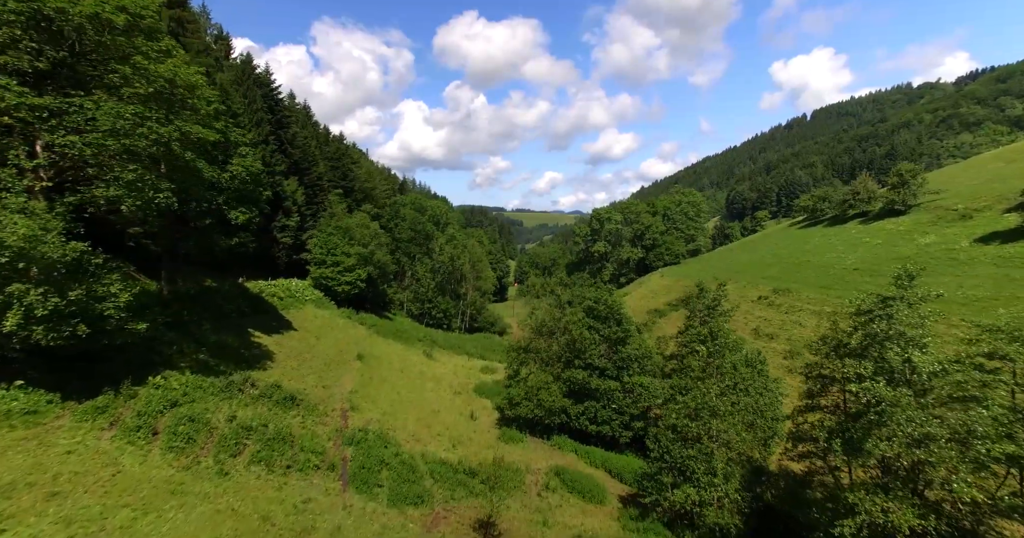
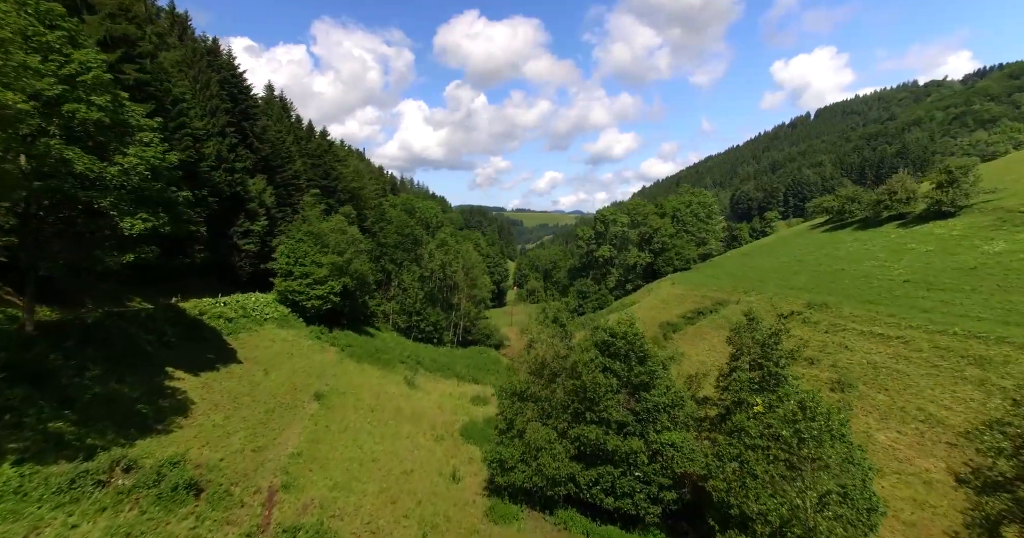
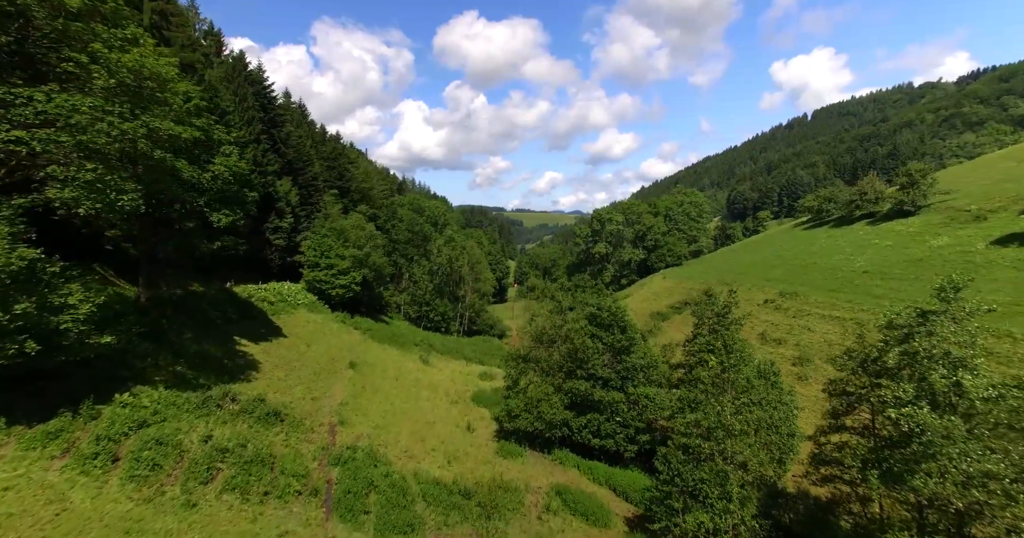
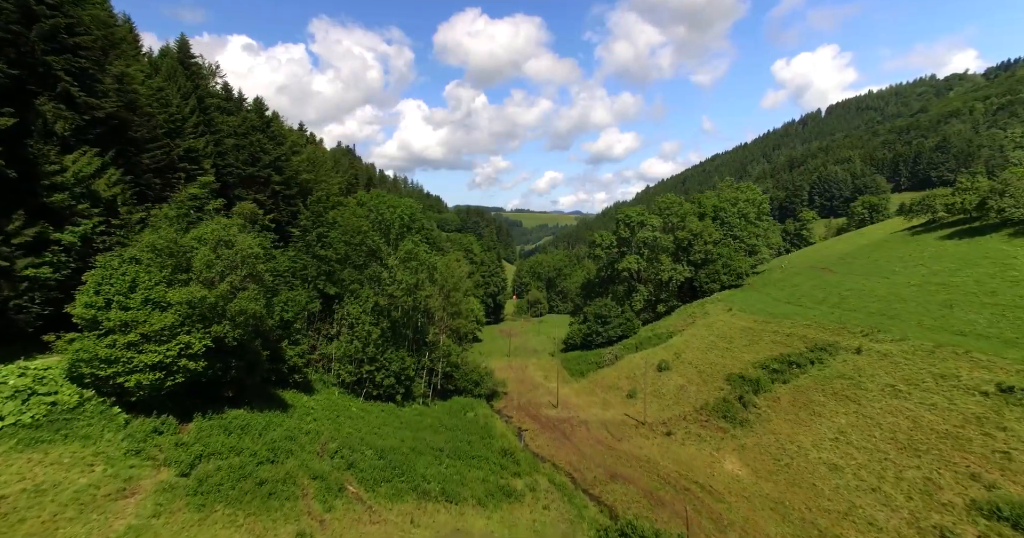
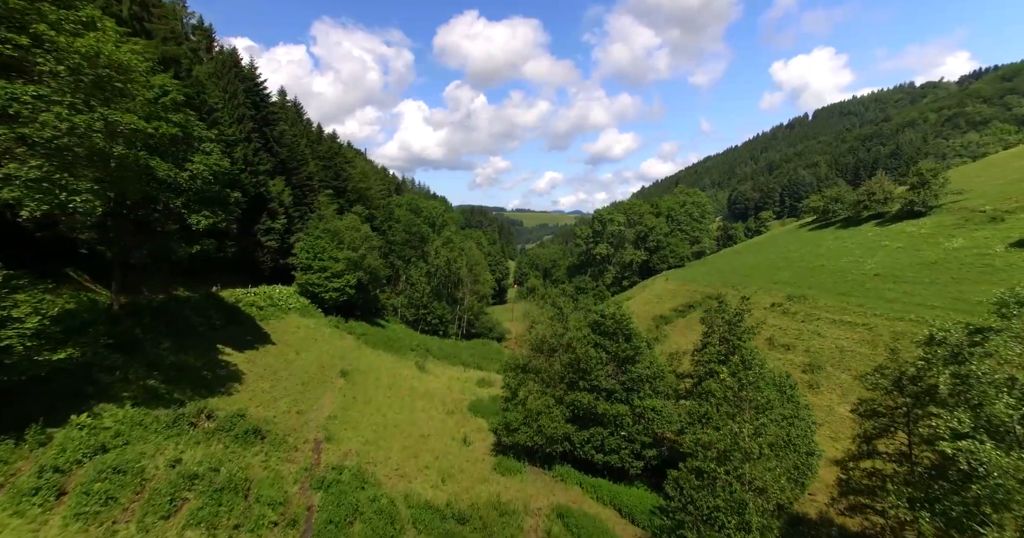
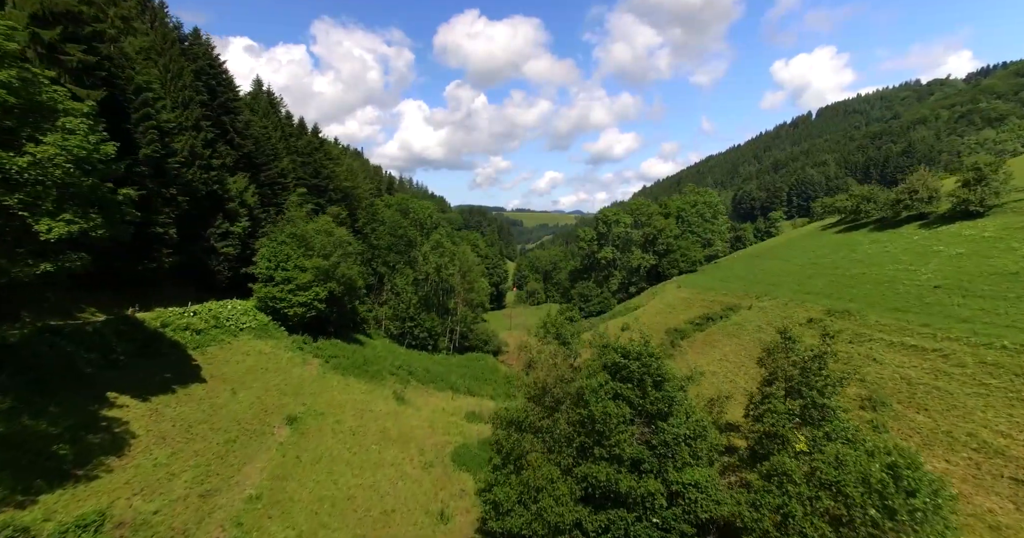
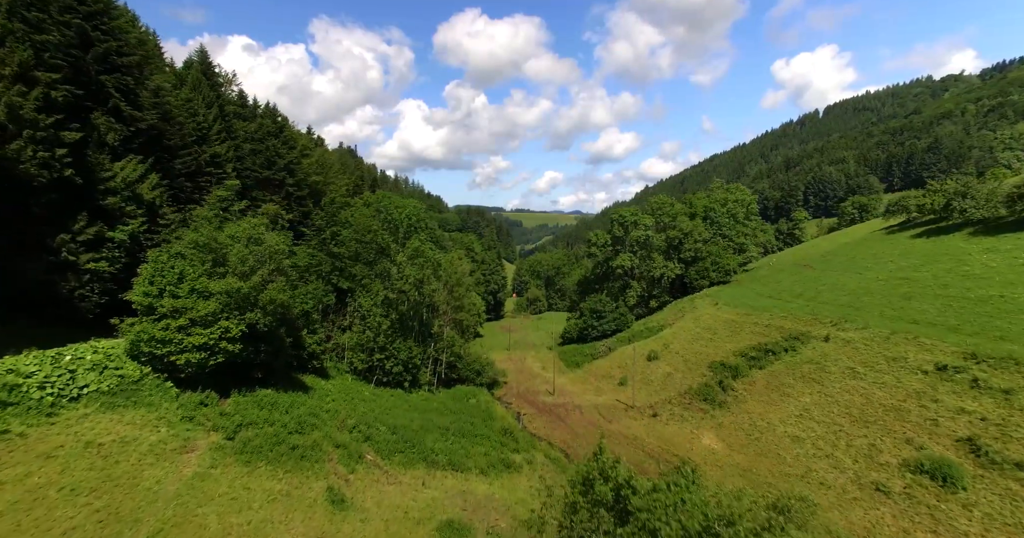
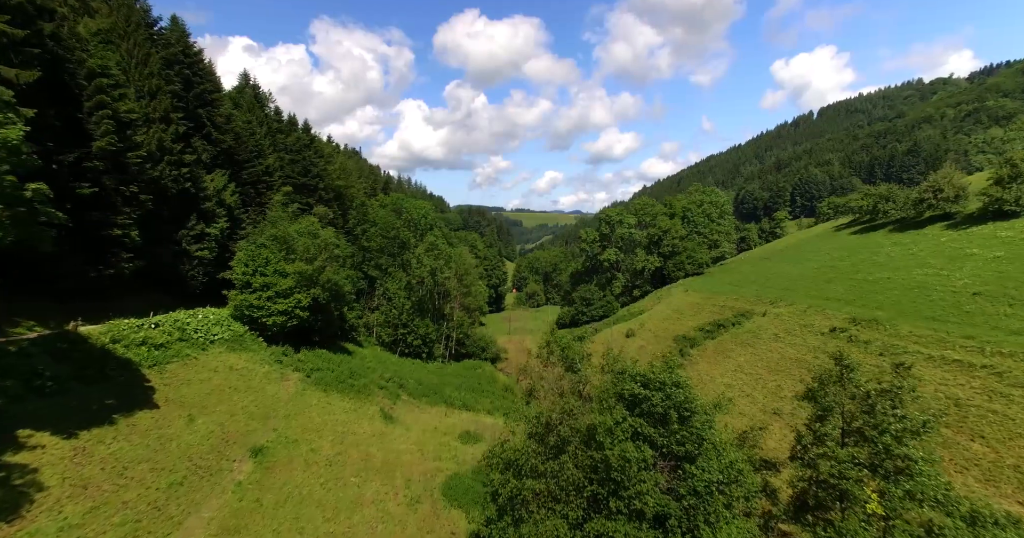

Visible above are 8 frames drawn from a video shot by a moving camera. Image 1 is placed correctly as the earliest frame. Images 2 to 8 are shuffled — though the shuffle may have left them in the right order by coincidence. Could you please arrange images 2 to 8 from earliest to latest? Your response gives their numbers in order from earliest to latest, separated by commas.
3, 5, 2, 6, 8, 7, 4
